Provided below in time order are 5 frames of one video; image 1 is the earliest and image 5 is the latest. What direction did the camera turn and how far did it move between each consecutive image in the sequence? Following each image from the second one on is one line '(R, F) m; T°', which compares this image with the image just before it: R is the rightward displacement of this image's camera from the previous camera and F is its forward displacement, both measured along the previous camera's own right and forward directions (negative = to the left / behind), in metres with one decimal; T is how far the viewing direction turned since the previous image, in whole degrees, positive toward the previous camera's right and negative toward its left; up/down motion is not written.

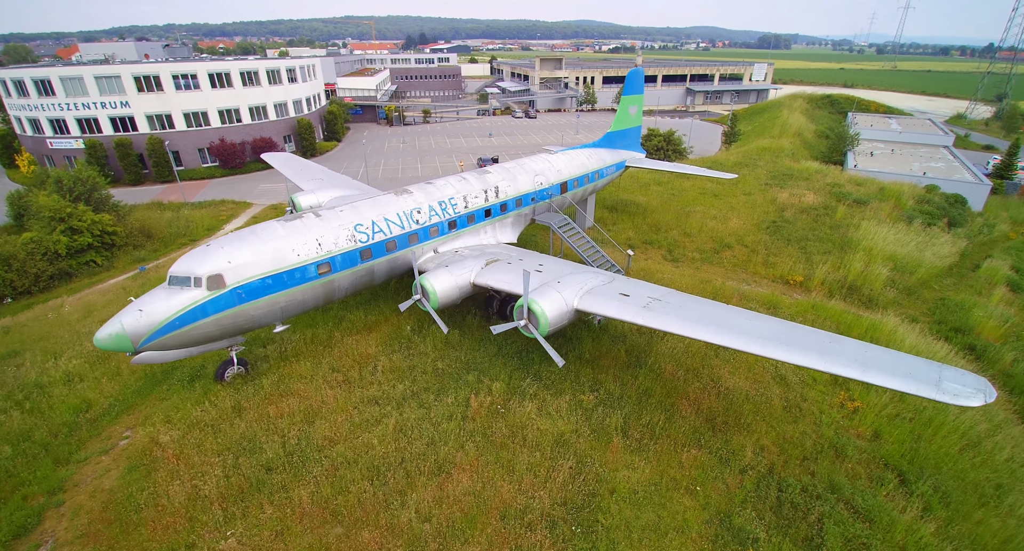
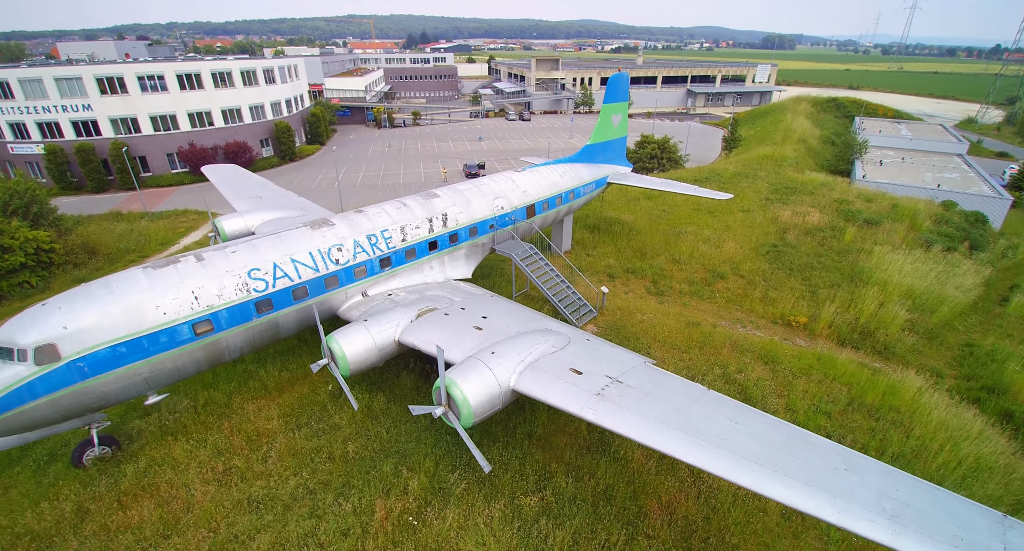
(+1.7, +2.8) m; 0°
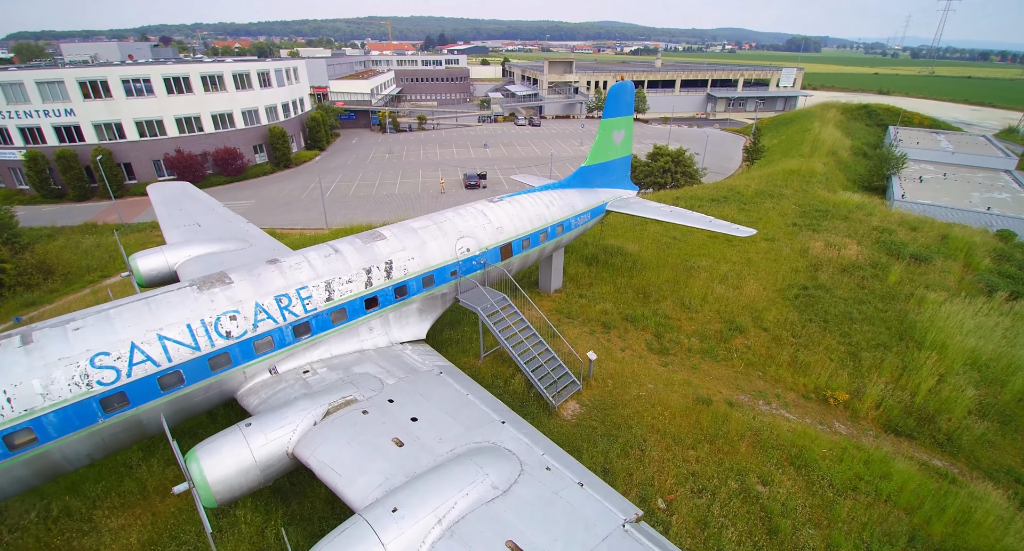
(+1.4, +3.3) m; -2°
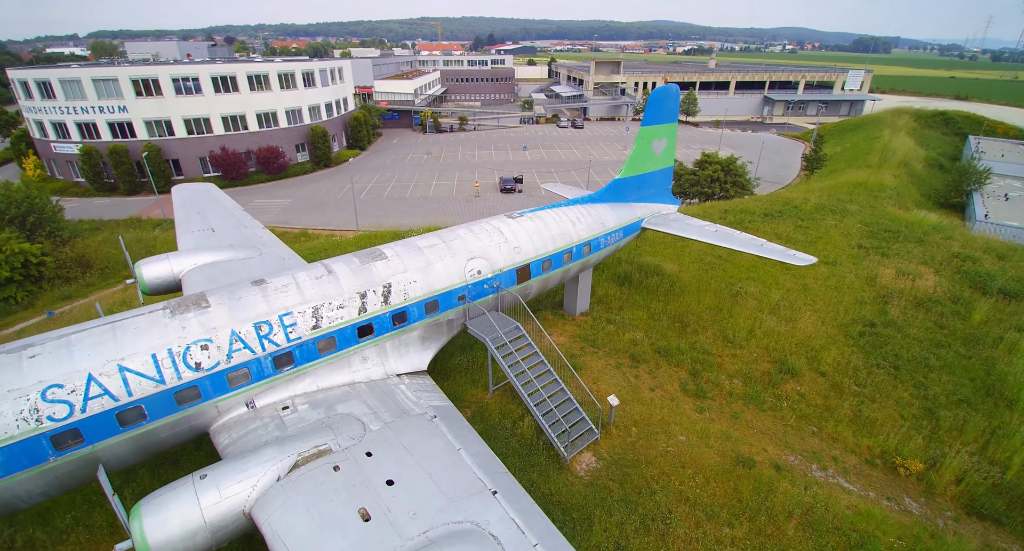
(+0.6, +1.5) m; -5°
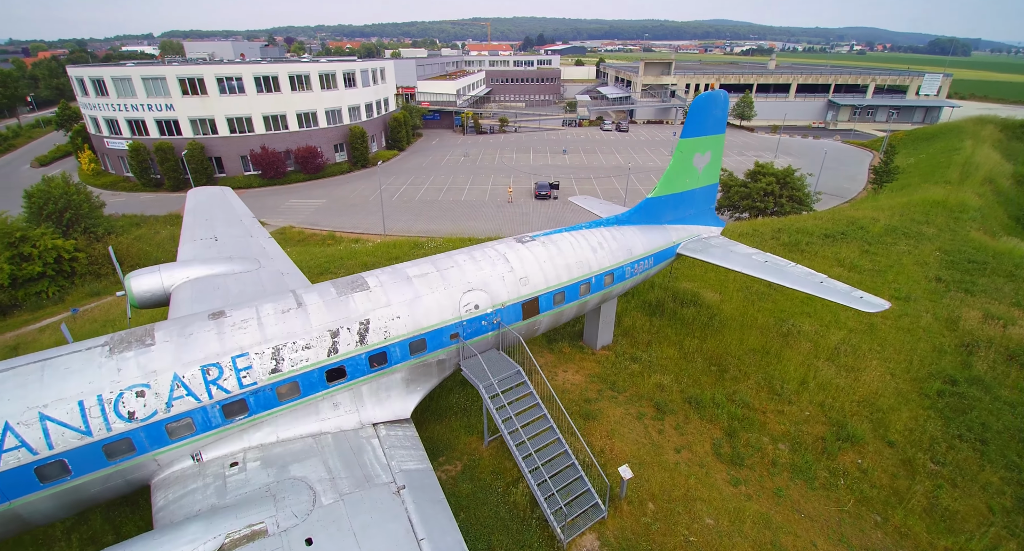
(+0.9, +1.8) m; -5°
